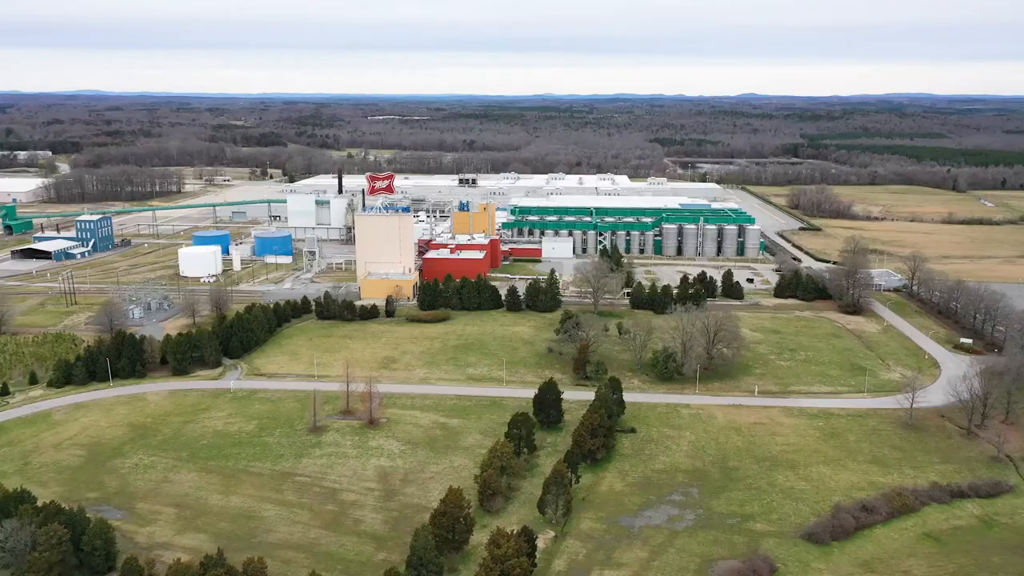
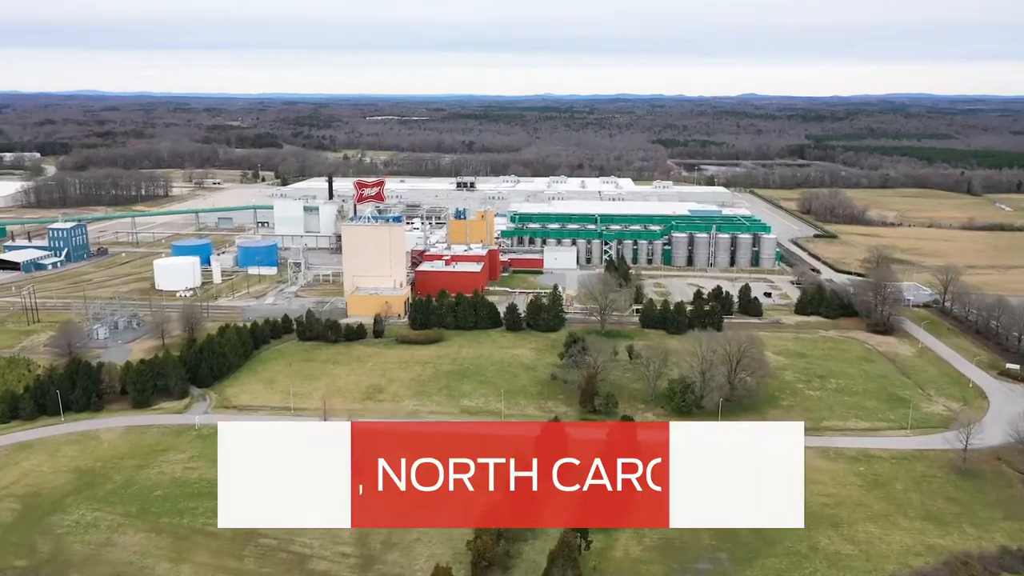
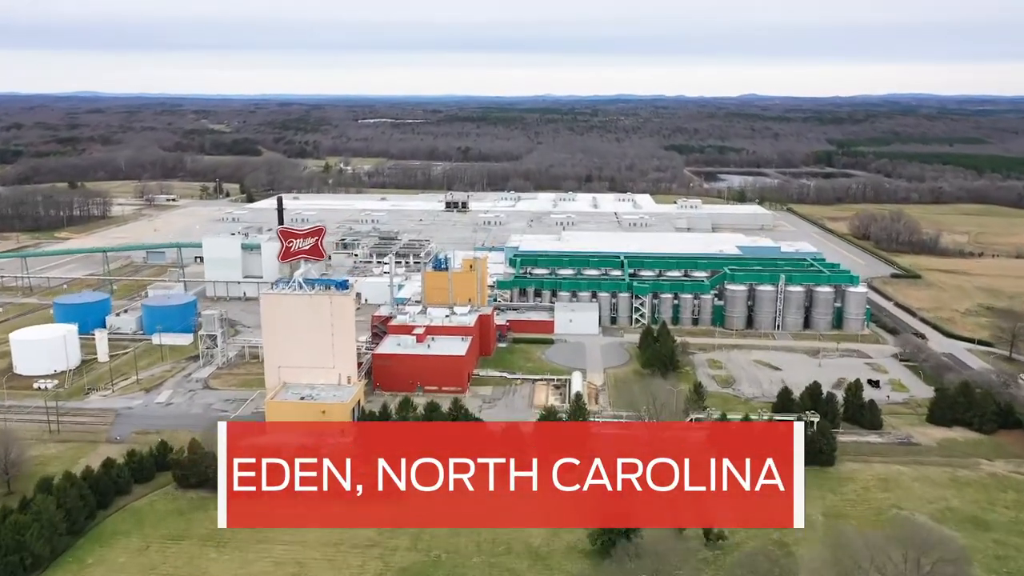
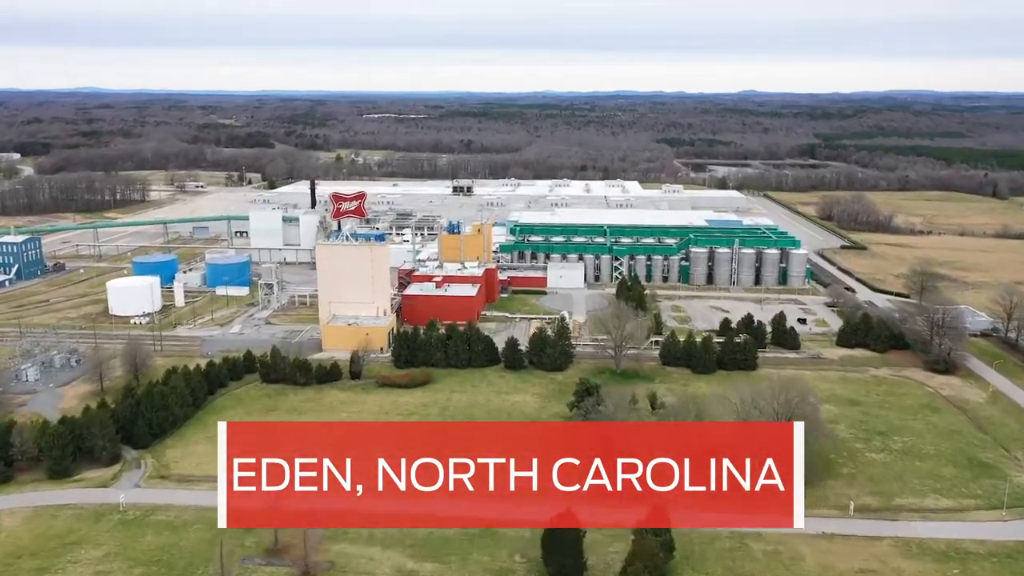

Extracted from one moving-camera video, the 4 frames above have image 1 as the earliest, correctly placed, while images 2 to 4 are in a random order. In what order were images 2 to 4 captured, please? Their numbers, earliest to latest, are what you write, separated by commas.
2, 4, 3
